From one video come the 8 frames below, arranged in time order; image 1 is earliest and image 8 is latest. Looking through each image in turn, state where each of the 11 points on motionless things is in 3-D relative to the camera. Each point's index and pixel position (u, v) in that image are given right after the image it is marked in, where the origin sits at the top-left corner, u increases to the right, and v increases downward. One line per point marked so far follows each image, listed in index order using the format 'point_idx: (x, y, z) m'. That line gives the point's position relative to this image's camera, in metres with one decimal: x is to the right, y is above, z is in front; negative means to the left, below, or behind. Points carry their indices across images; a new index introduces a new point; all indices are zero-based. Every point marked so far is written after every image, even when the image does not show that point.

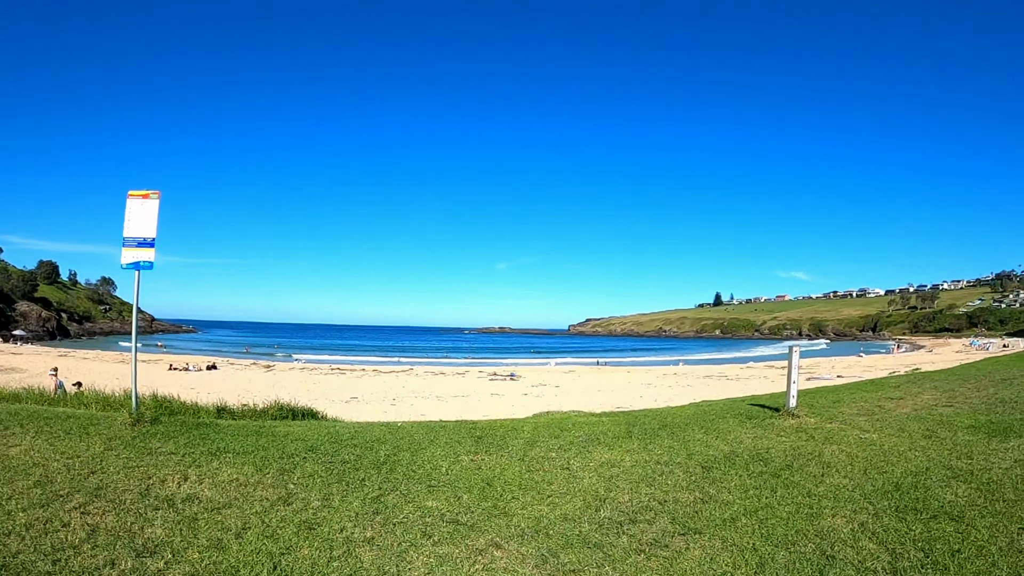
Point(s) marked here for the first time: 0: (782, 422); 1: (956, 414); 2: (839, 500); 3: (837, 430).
0: (+4.1, -2.1, +8.8) m
1: (+7.3, -2.1, +9.0) m
2: (+3.3, -2.1, +5.6) m
3: (+5.0, -2.2, +8.5) m
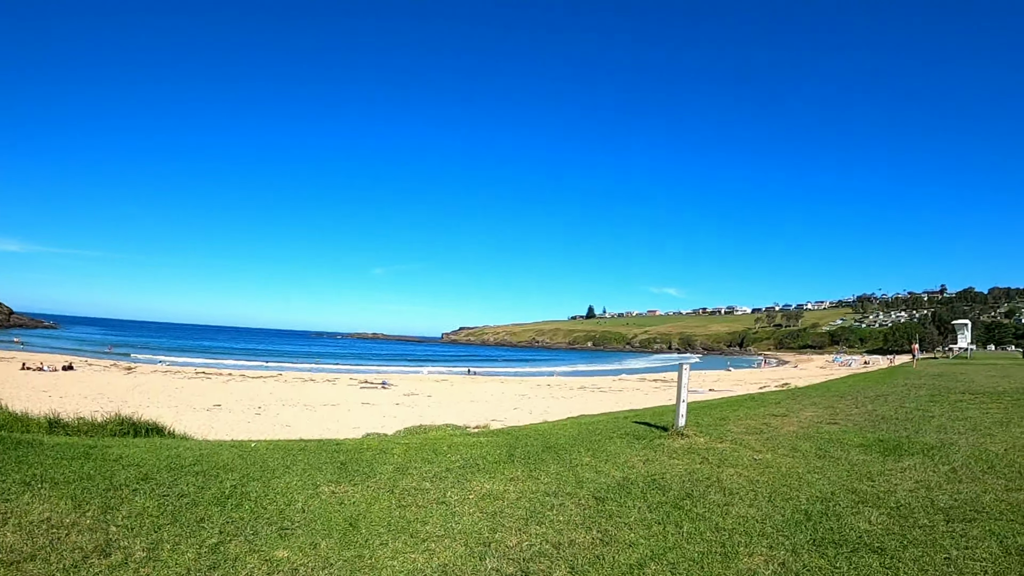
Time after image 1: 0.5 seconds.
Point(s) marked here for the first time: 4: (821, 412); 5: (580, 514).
0: (+2.3, -2.3, +8.3) m
1: (+5.4, -2.4, +9.2) m
2: (+2.2, -2.2, +5.0) m
3: (+3.3, -2.4, +8.2) m
4: (+6.9, -2.8, +12.4) m
5: (+0.6, -2.2, +5.4) m
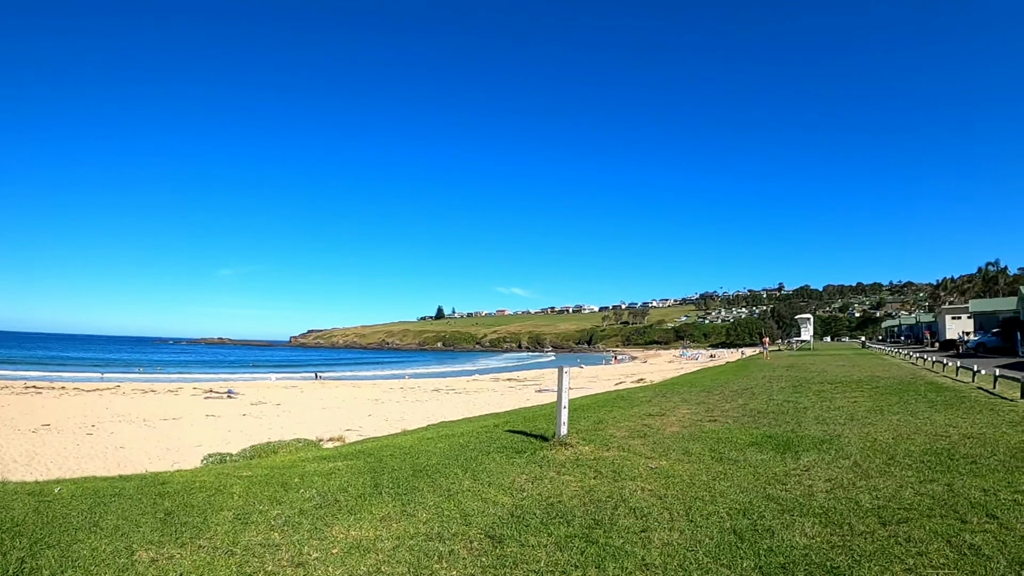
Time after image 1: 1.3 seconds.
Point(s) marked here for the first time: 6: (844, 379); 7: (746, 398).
0: (+0.7, -2.2, +7.4) m
1: (+3.4, -2.3, +8.9) m
2: (+1.3, -2.1, +4.1) m
3: (+1.6, -2.3, +7.5) m
4: (+4.1, -2.7, +12.5) m
5: (-0.3, -2.1, +4.2) m
6: (+10.7, -3.1, +17.9) m
7: (+6.0, -2.8, +14.2) m
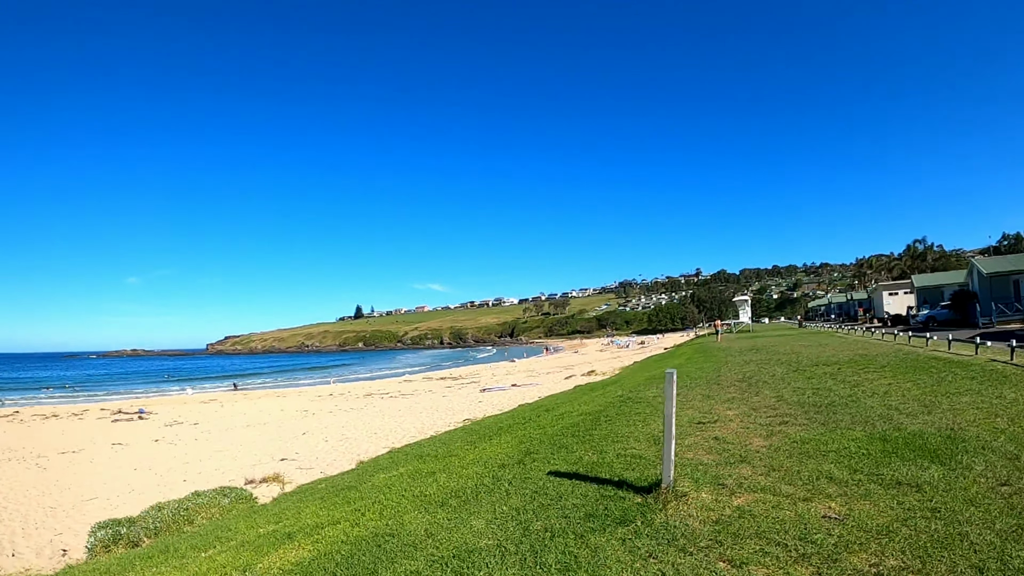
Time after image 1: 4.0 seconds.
0: (+1.3, -1.8, +4.6) m
1: (+3.8, -1.8, +6.5) m
2: (+2.3, -1.7, +1.4) m
3: (+2.2, -1.9, +4.8) m
4: (+4.0, -2.1, +10.1) m
5: (+0.8, -1.7, +1.2) m
6: (+9.7, -2.3, +16.4) m
7: (+5.7, -2.1, +12.1) m
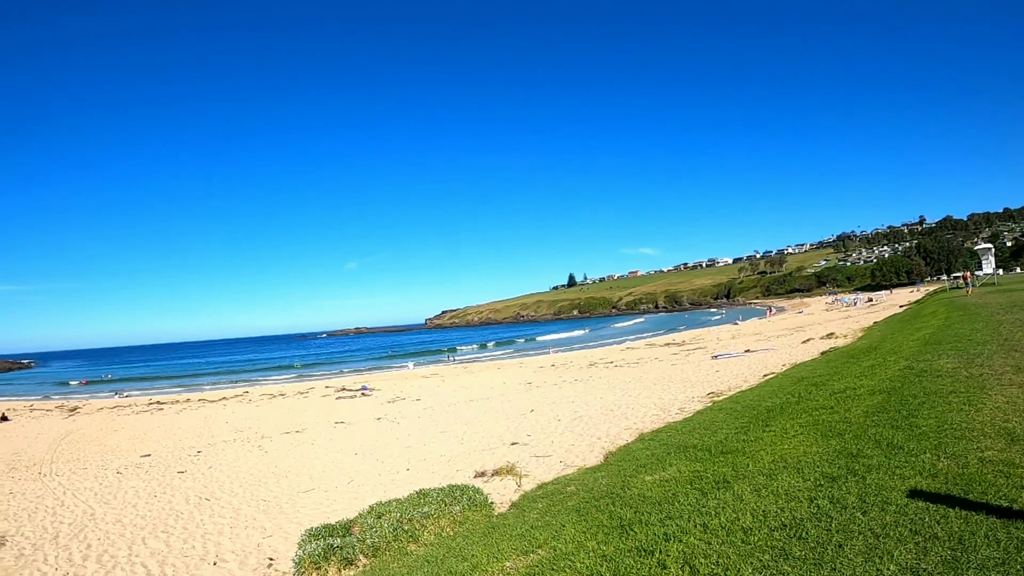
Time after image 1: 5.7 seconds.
0: (+3.3, -1.0, +0.9) m
1: (+6.3, -0.7, +1.9) m
2: (+3.2, -1.0, -2.4) m
3: (+4.2, -1.0, +0.8) m
4: (+7.7, -0.8, +5.2) m
5: (+1.7, -1.2, -2.1) m
6: (+15.1, -0.2, +9.3) m
7: (+9.9, -0.6, +6.5) m
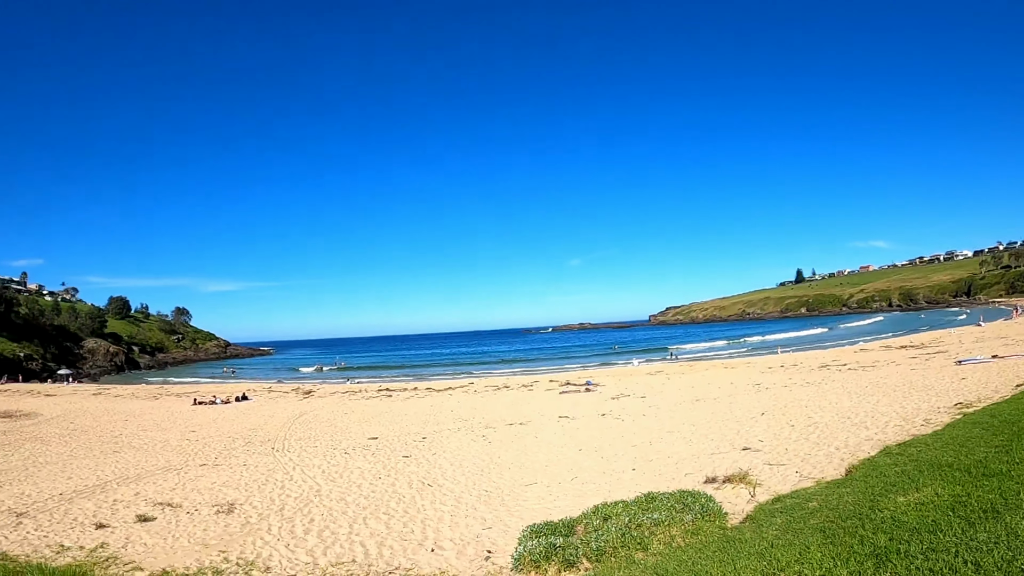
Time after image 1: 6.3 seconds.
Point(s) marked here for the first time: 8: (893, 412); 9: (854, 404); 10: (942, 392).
0: (+3.9, -0.7, -1.0) m
1: (+7.1, -0.3, -0.9) m
2: (+2.9, -0.6, -4.1) m
3: (+4.8, -0.6, -1.3) m
4: (+9.3, -0.4, +1.9) m
5: (+1.5, -0.8, -3.4) m
6: (+17.7, +0.3, +3.7) m
7: (+11.8, -0.1, +2.6) m
8: (+8.4, -2.8, +12.8) m
9: (+8.4, -3.0, +14.4) m
10: (+11.6, -2.8, +15.3) m
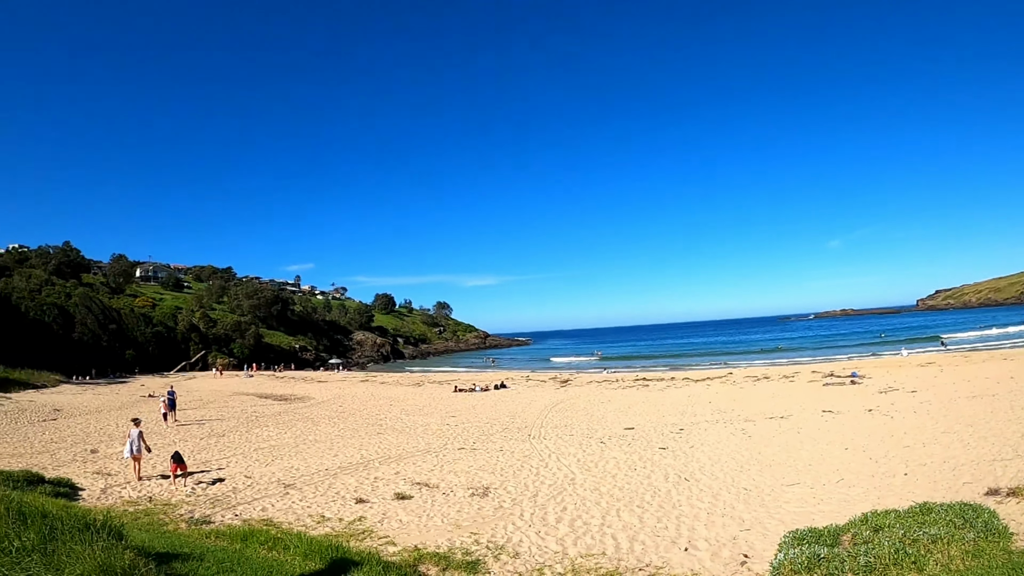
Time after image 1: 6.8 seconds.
0: (+4.0, -0.5, -2.1) m
1: (+7.1, -0.1, -3.0) m
2: (+2.2, -0.6, -4.9) m
3: (+4.8, -0.5, -2.7) m
4: (+10.0, 0.0, -0.9) m
5: (+1.1, -0.8, -3.7) m
6: (+18.5, +1.0, -1.6) m
7: (+12.6, +0.3, -1.0) m
8: (+12.4, -2.3, +9.8) m
9: (+12.9, -2.4, +11.3) m
10: (+16.2, -2.2, +11.3) m
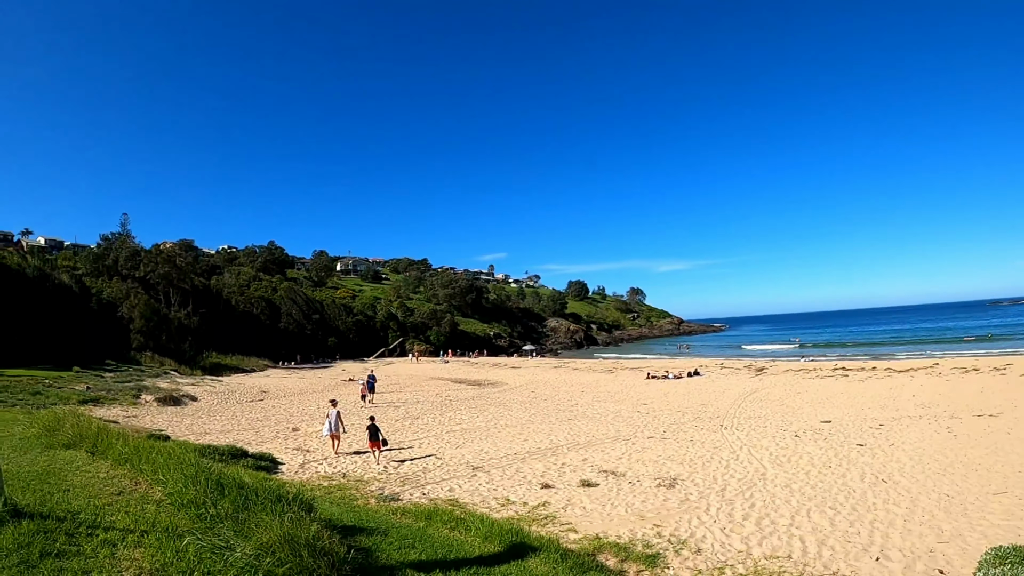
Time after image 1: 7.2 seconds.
0: (+2.9, -0.5, -3.2) m
1: (+5.5, 0.0, -4.9) m
2: (+0.3, -0.7, -5.3) m
3: (+3.4, -0.5, -4.0) m
4: (+8.9, +0.2, -3.9) m
5: (-0.4, -0.9, -3.9) m
6: (+16.8, +1.4, -7.0) m
7: (+11.4, +0.6, -4.7) m
8: (+14.4, -1.8, +5.8) m
9: (+15.3, -1.9, +7.1) m
10: (+18.4, -1.5, +6.1) m
